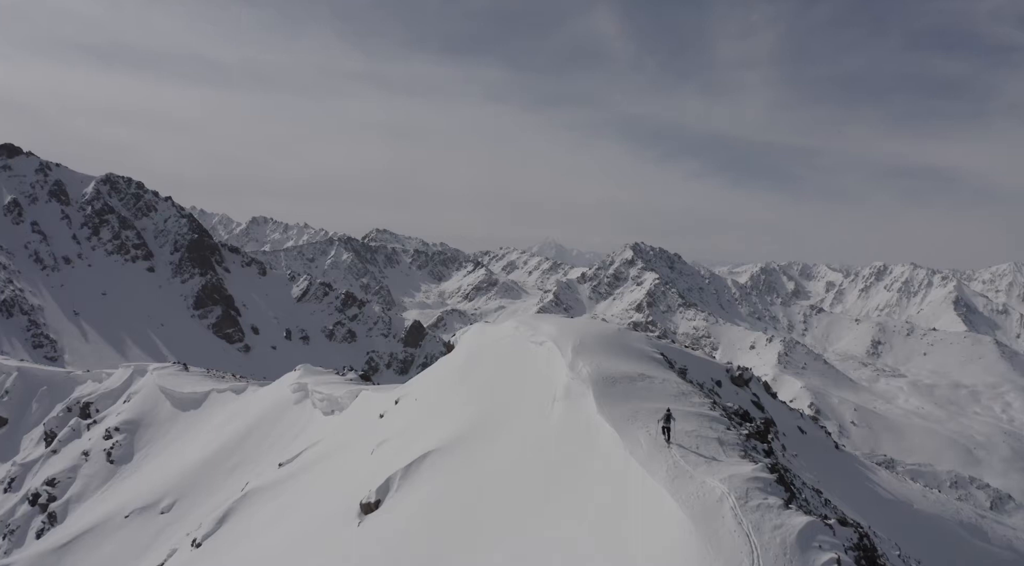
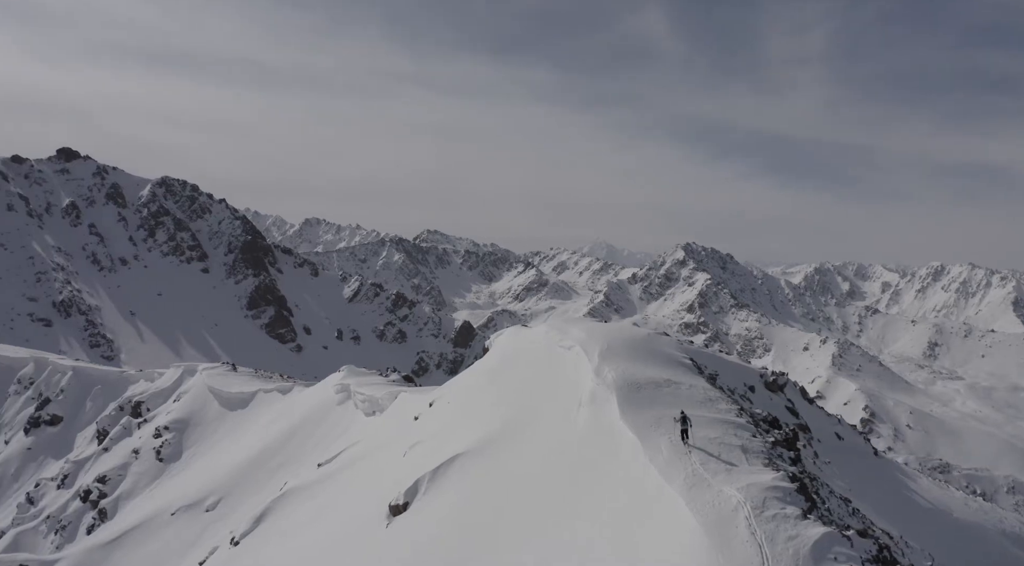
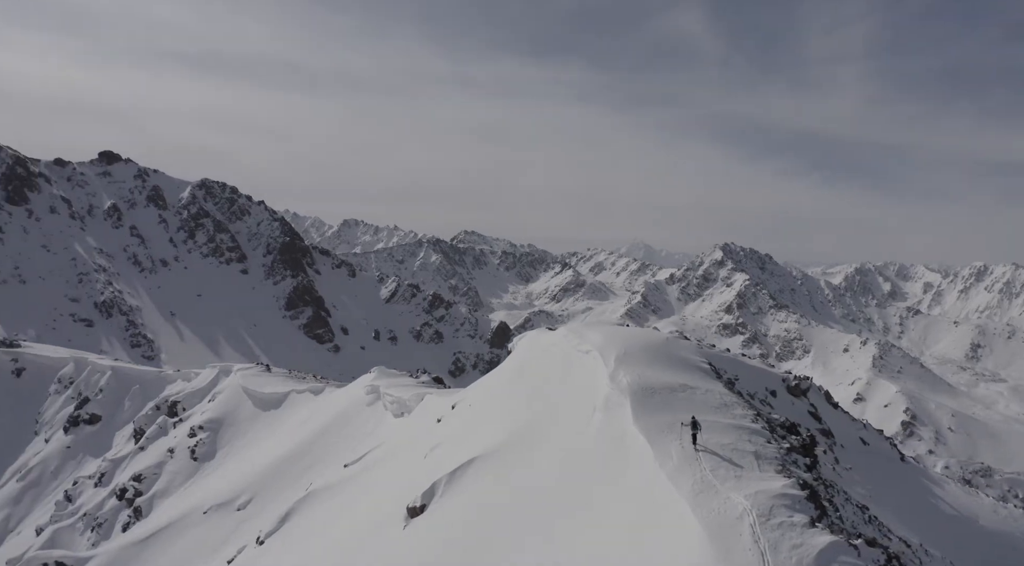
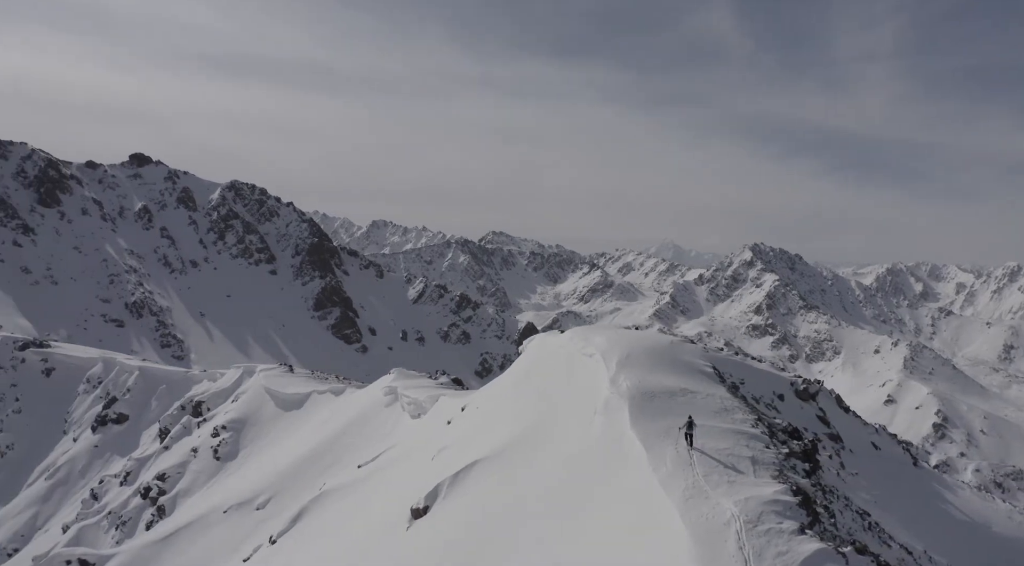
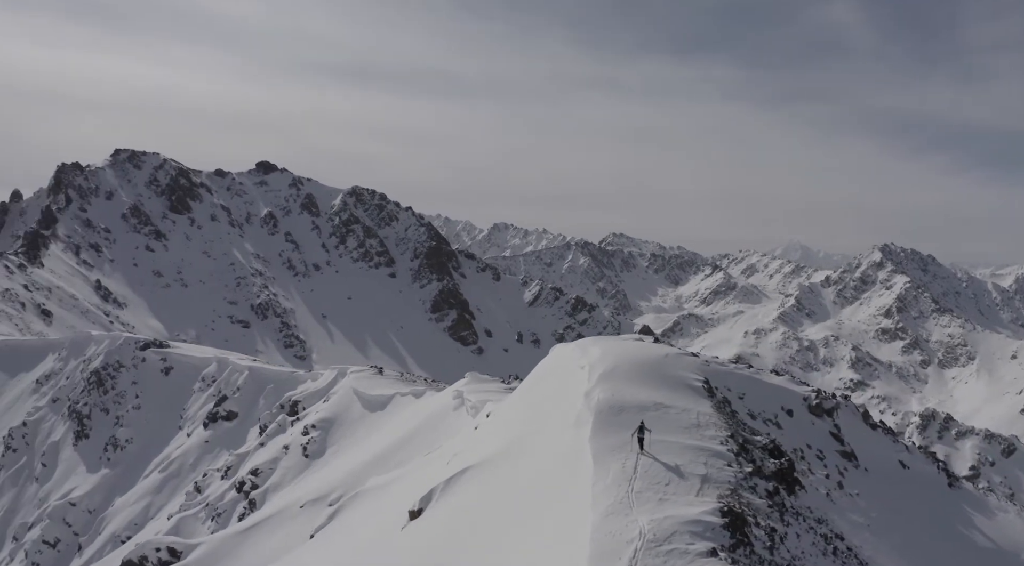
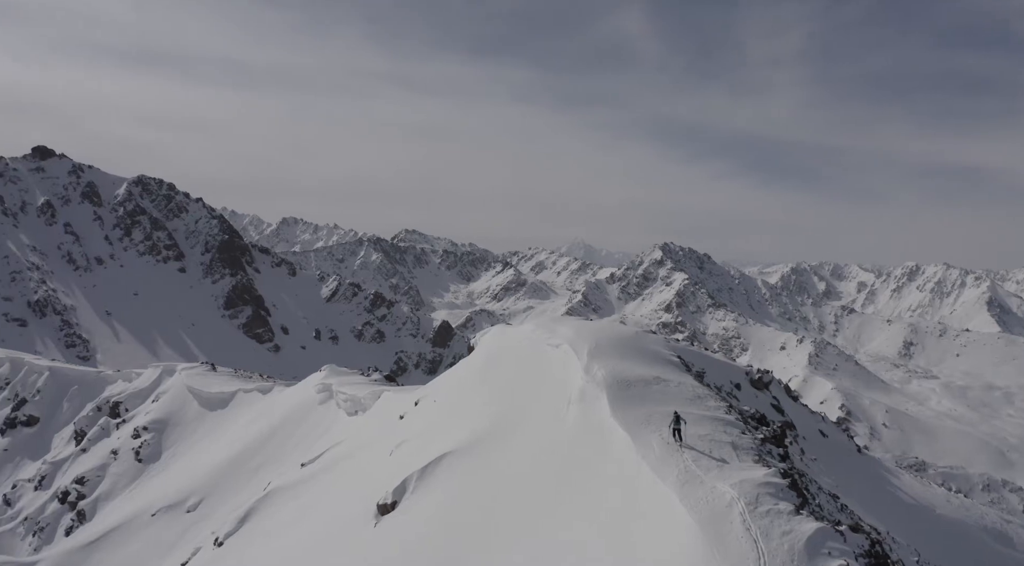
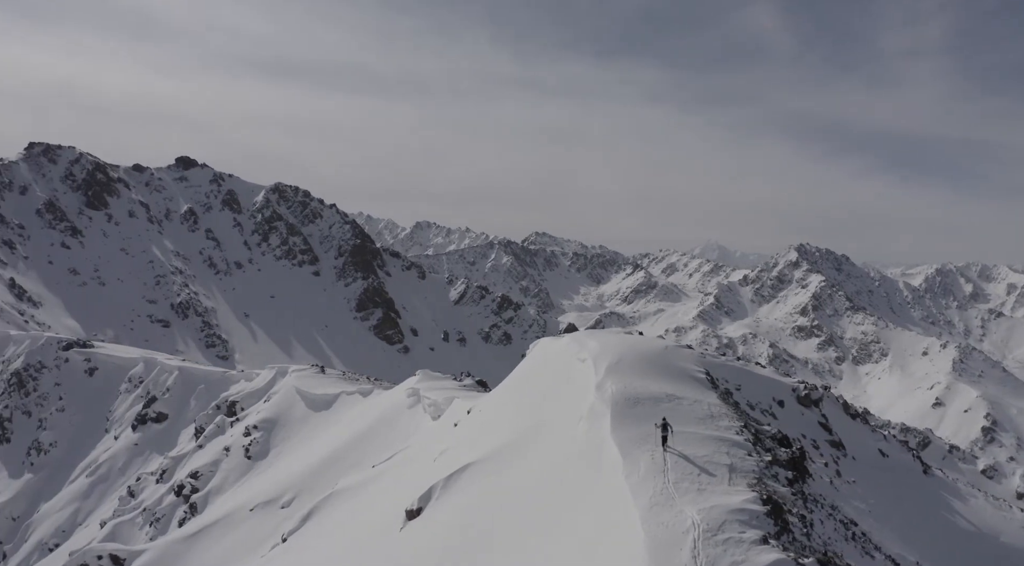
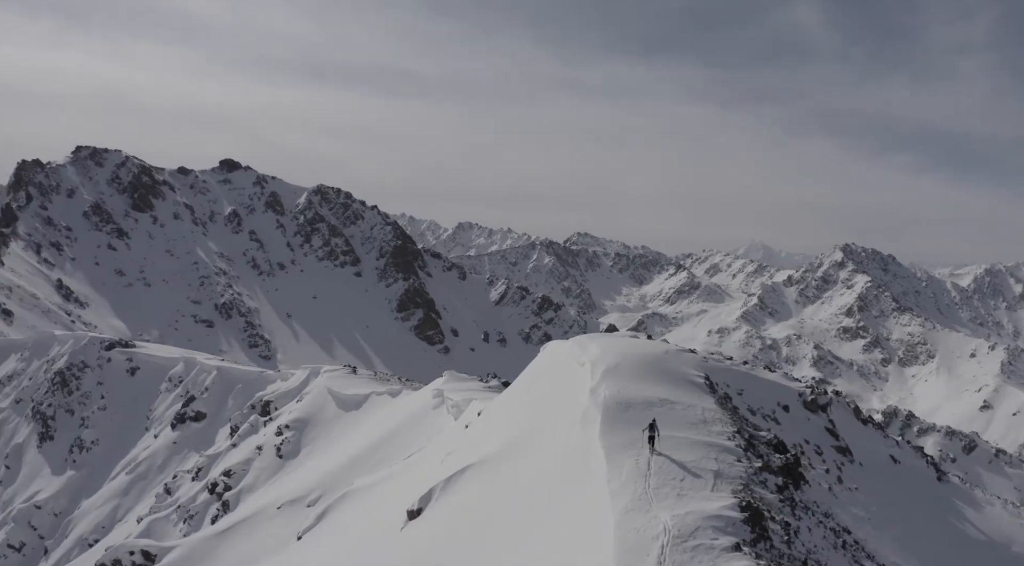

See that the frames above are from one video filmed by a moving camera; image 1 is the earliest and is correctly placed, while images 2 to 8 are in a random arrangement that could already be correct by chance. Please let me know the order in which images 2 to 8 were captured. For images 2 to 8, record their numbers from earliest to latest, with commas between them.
6, 2, 3, 4, 7, 8, 5
